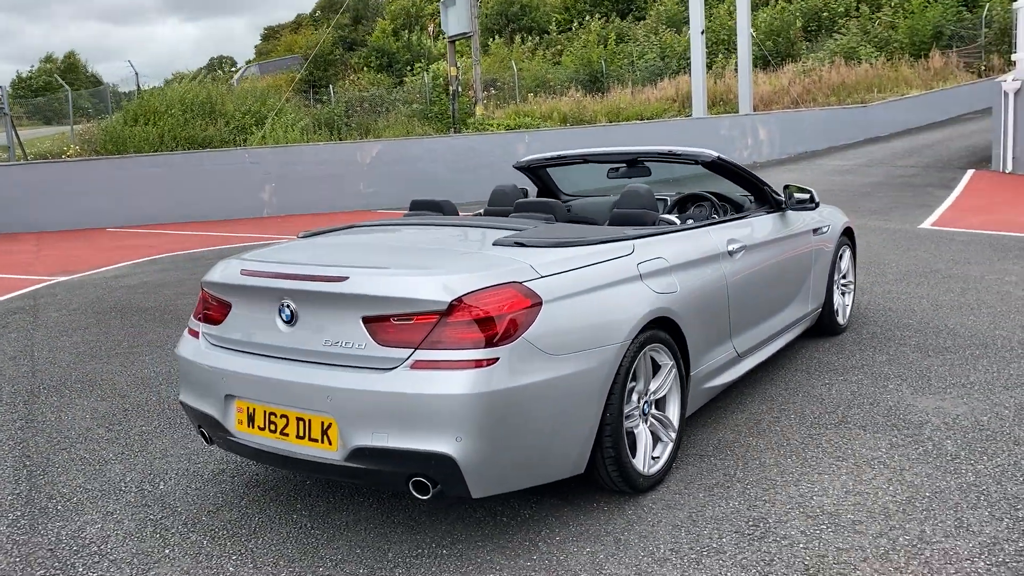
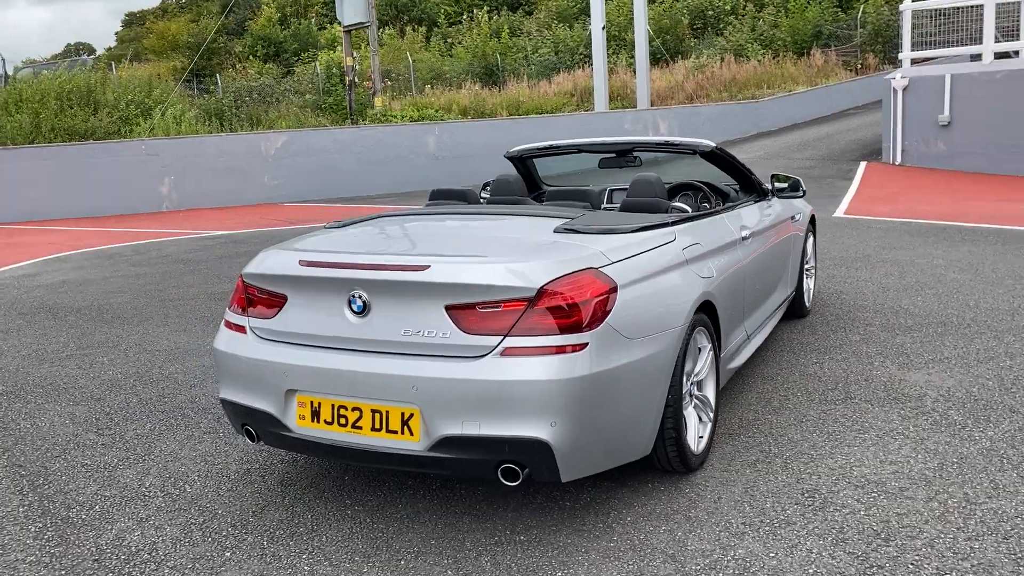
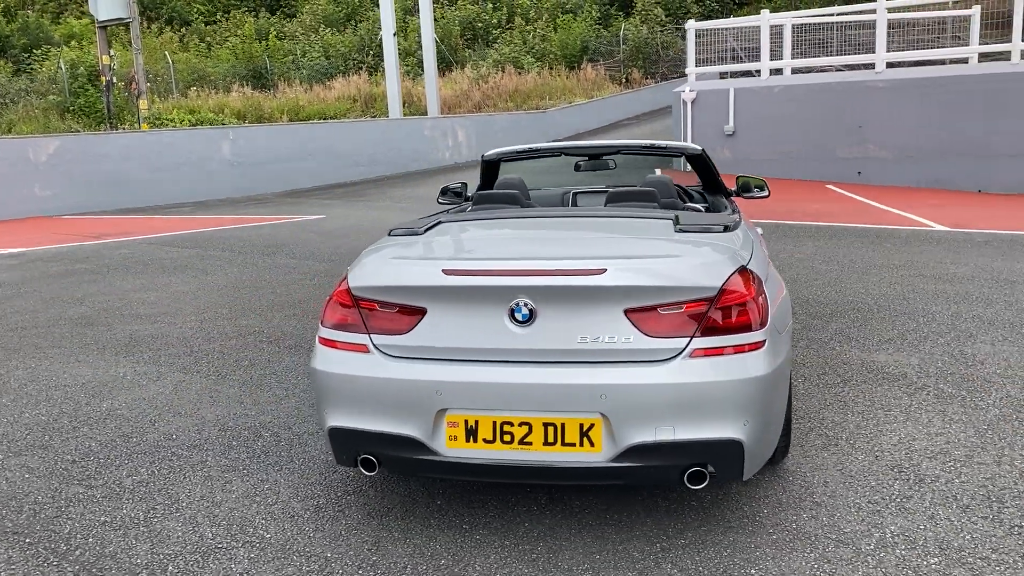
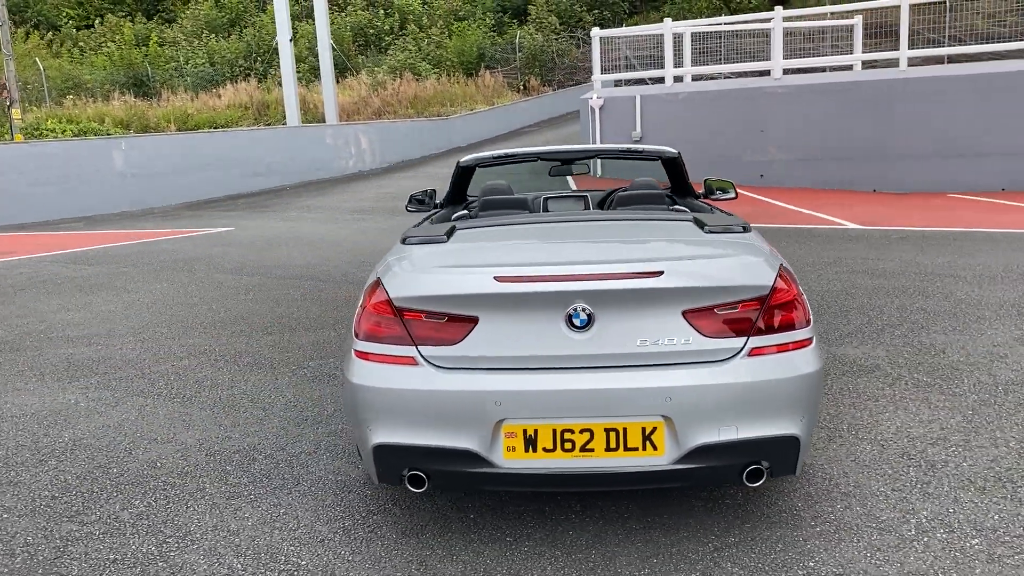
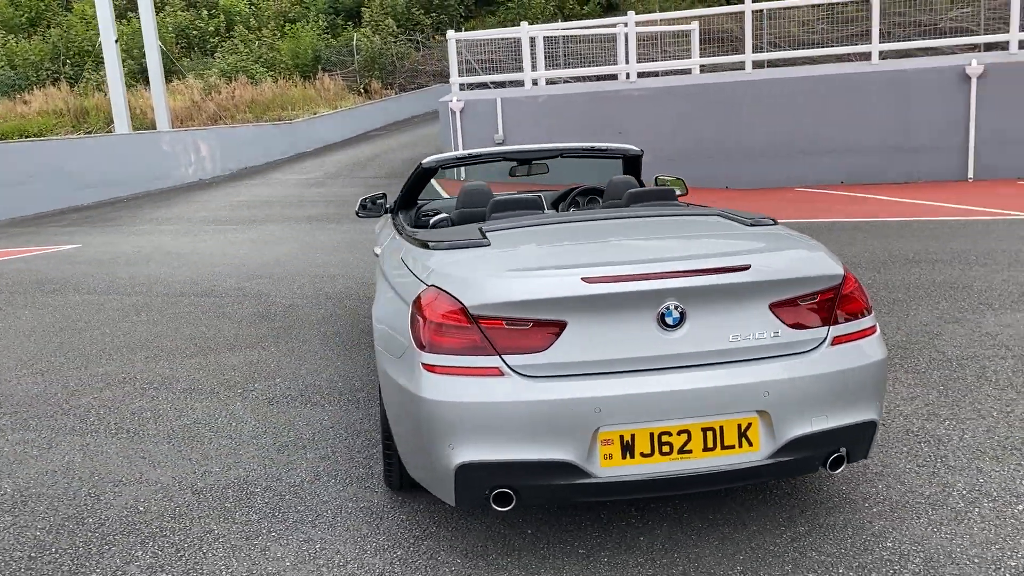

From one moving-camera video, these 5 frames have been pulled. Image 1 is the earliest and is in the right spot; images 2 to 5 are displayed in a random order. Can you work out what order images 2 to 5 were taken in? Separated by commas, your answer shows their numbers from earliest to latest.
2, 3, 4, 5
